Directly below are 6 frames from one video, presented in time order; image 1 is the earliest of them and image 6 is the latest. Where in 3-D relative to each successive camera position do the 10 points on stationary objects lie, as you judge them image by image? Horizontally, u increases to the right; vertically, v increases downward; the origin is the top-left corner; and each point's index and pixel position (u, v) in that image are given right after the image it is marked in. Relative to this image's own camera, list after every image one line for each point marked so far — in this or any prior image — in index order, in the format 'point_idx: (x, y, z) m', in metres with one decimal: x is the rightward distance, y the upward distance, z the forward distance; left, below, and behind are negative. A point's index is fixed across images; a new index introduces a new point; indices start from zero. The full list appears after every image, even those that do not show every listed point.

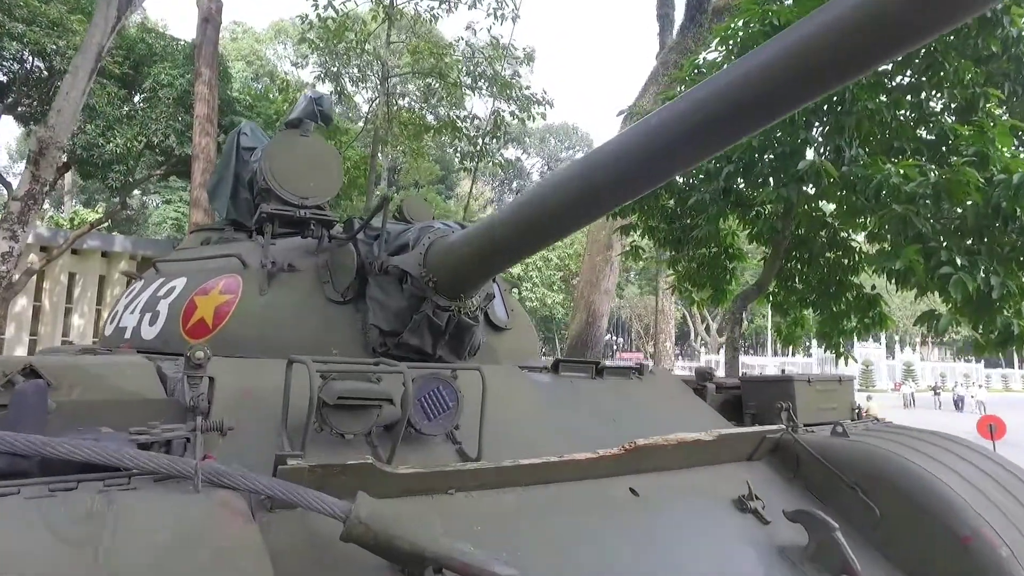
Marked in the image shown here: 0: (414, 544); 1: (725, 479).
0: (-0.3, -0.8, +1.9) m
1: (+1.3, -1.1, +3.7) m
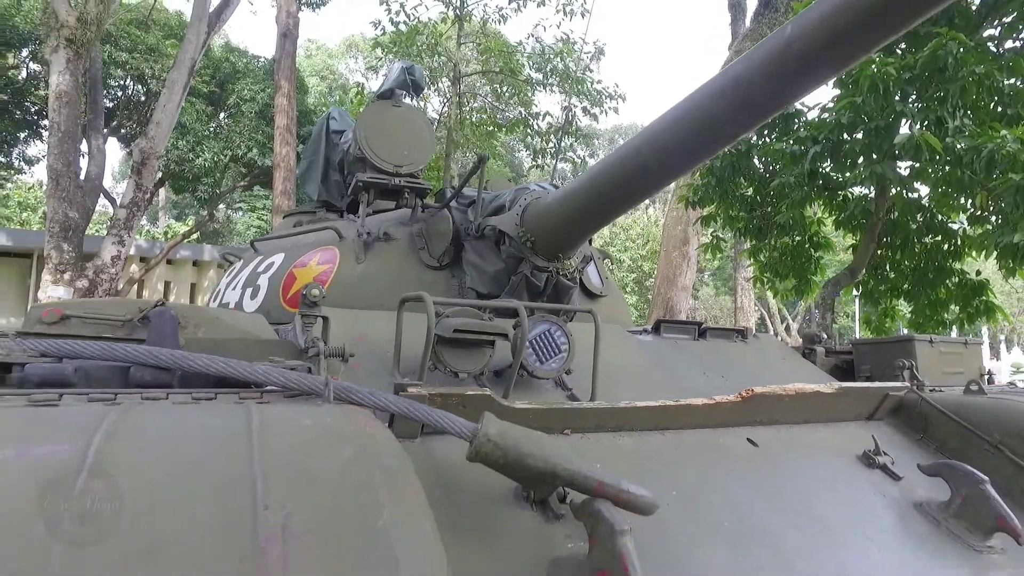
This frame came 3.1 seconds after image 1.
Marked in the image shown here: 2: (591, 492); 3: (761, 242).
0: (+0.1, -0.5, +1.9) m
1: (+1.9, -0.8, +3.5) m
2: (+0.2, -0.6, +1.8) m
3: (+4.1, +0.7, +10.4) m
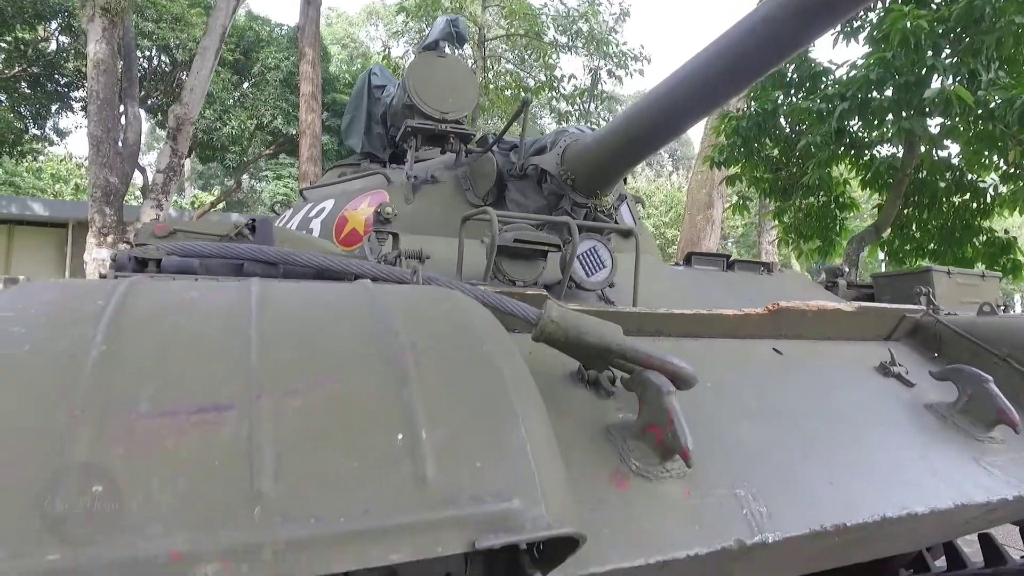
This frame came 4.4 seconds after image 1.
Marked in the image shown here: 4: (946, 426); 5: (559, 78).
0: (+0.3, -0.2, +2.2) m
1: (+2.2, -0.4, +3.8) m
2: (+0.5, -0.3, +2.2) m
3: (+4.6, +1.5, +10.6) m
4: (+2.3, -0.7, +3.2) m
5: (+1.3, +5.6, +16.4) m
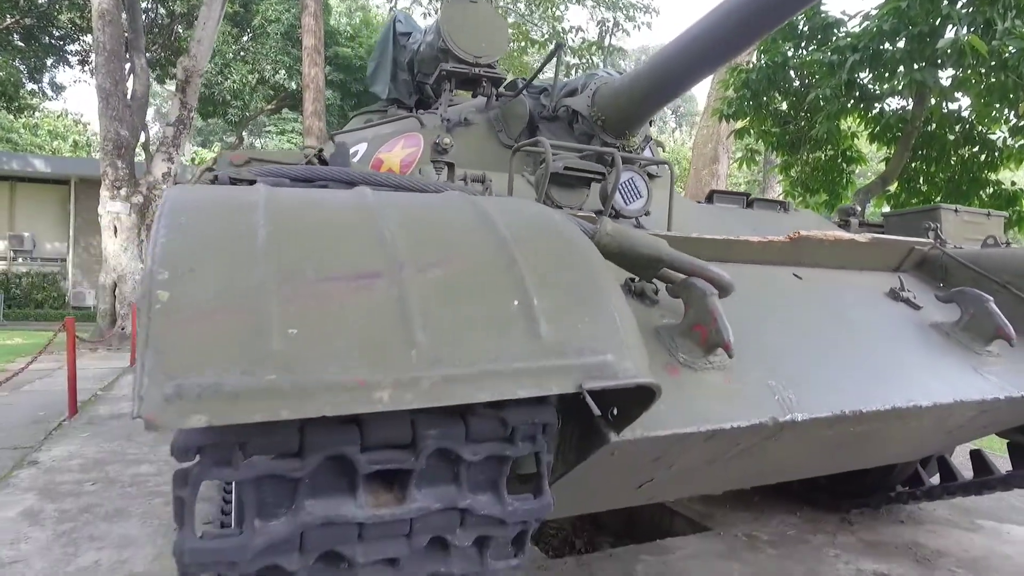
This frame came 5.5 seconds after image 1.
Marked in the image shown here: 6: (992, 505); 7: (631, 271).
0: (+0.6, +0.2, +2.5) m
1: (+2.4, +0.1, +4.1) m
2: (+0.7, +0.1, +2.5) m
3: (+4.9, +2.4, +10.8) m
4: (+2.5, -0.3, +3.6) m
5: (+1.5, +6.9, +16.3) m
6: (+4.6, -2.1, +6.0) m
7: (+0.5, +0.1, +2.6) m
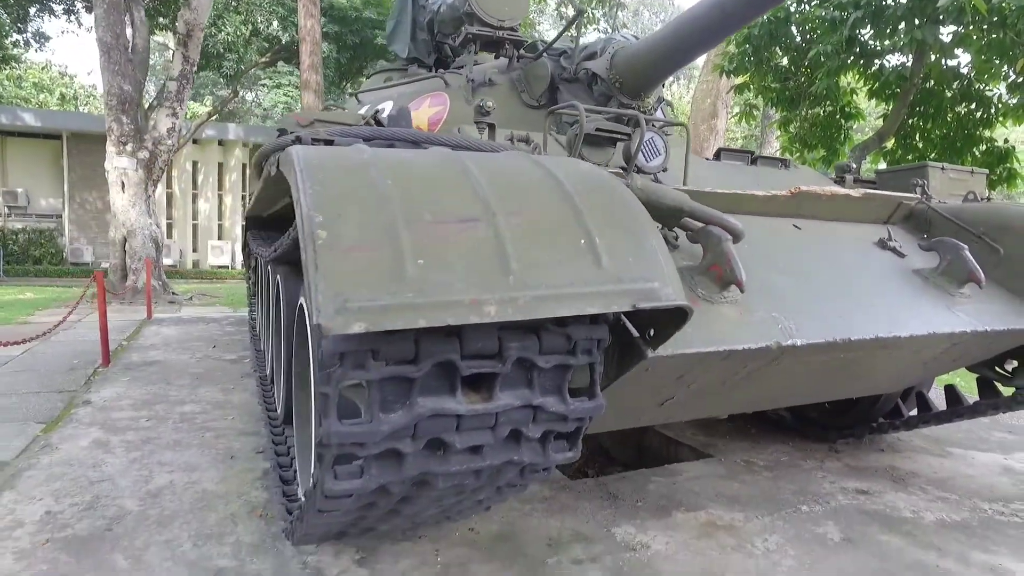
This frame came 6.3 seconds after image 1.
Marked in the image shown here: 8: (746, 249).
0: (+0.8, +0.4, +3.0) m
1: (+2.6, +0.4, +4.6) m
2: (+0.9, +0.3, +2.9) m
3: (+5.0, +3.2, +11.1) m
4: (+2.7, 0.0, +4.1) m
5: (+1.6, +8.1, +16.3) m
6: (+4.8, -1.6, +6.6) m
7: (+0.7, +0.3, +3.0) m
8: (+1.4, +0.2, +3.7) m
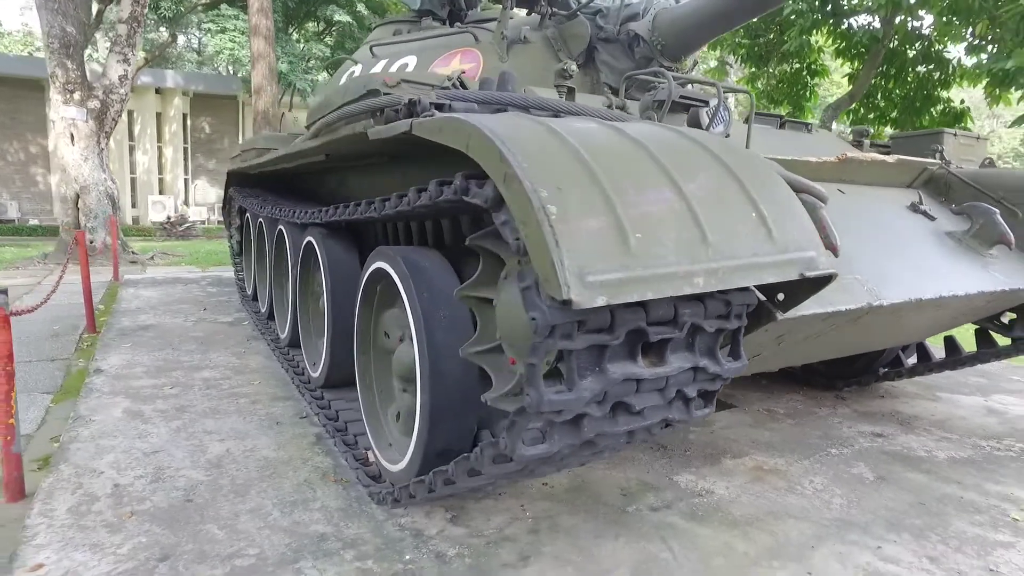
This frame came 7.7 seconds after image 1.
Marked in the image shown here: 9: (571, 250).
0: (+1.4, +0.6, +3.1) m
1: (+3.1, +0.7, +4.8) m
2: (+1.5, +0.5, +3.1) m
3: (+4.9, +4.0, +11.3) m
4: (+3.2, +0.3, +4.4) m
5: (+1.0, +9.2, +15.8) m
6: (+5.1, -1.1, +7.2) m
7: (+1.3, +0.5, +3.2) m
8: (+1.9, +0.5, +3.9) m
9: (+0.2, +0.1, +1.9) m
